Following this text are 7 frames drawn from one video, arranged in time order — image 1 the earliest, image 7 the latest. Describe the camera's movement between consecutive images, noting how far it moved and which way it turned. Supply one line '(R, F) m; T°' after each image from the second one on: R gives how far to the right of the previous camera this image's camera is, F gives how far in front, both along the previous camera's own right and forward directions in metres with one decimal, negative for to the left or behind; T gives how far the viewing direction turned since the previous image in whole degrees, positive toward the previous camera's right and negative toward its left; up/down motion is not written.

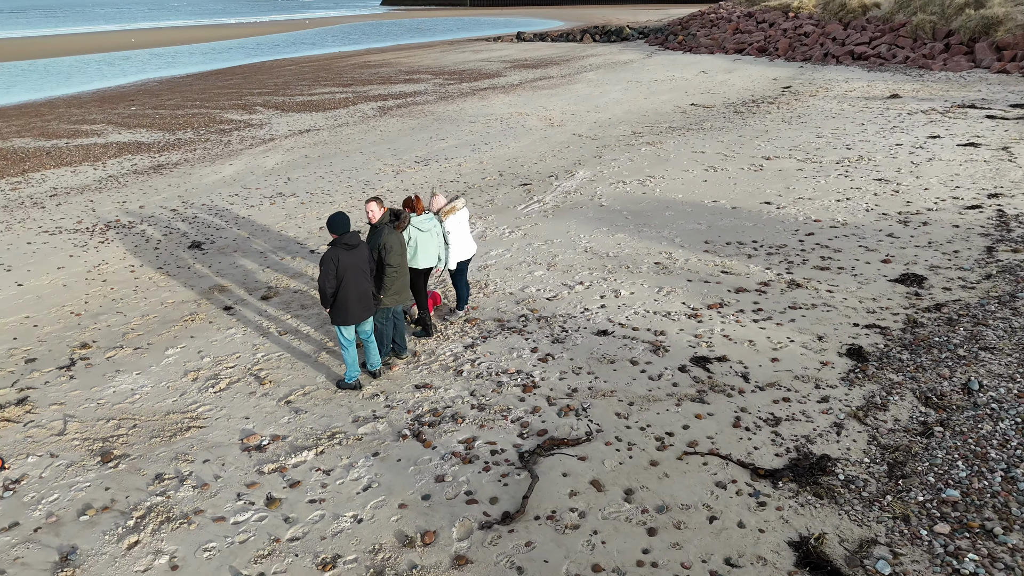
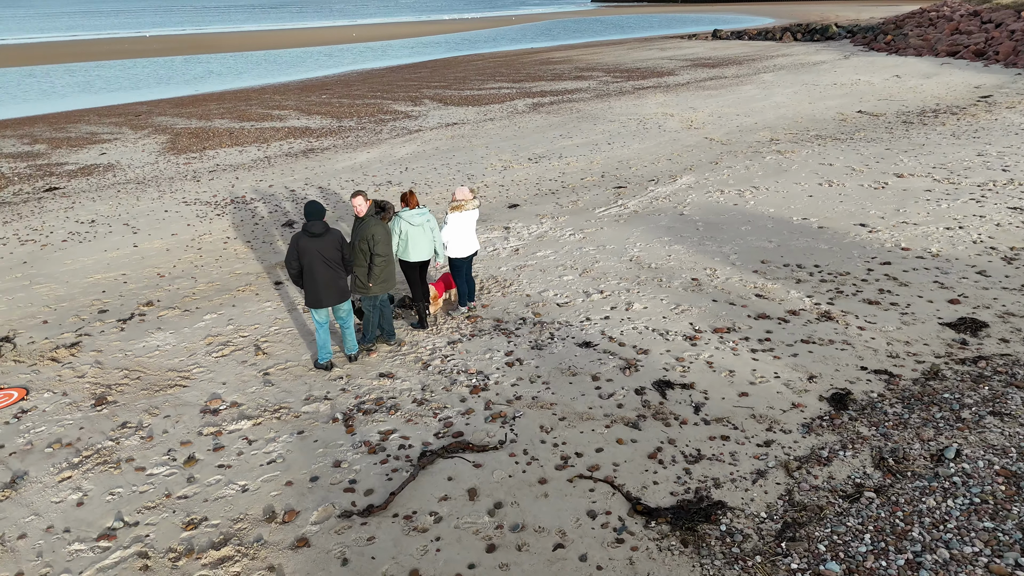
(+1.8, +0.2) m; -14°
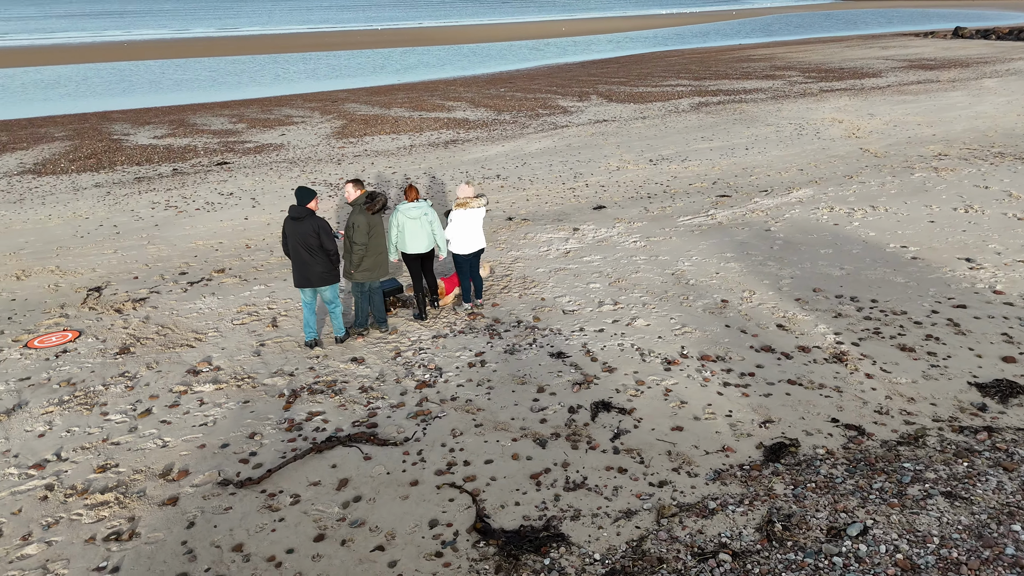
(+1.9, +0.3) m; -15°
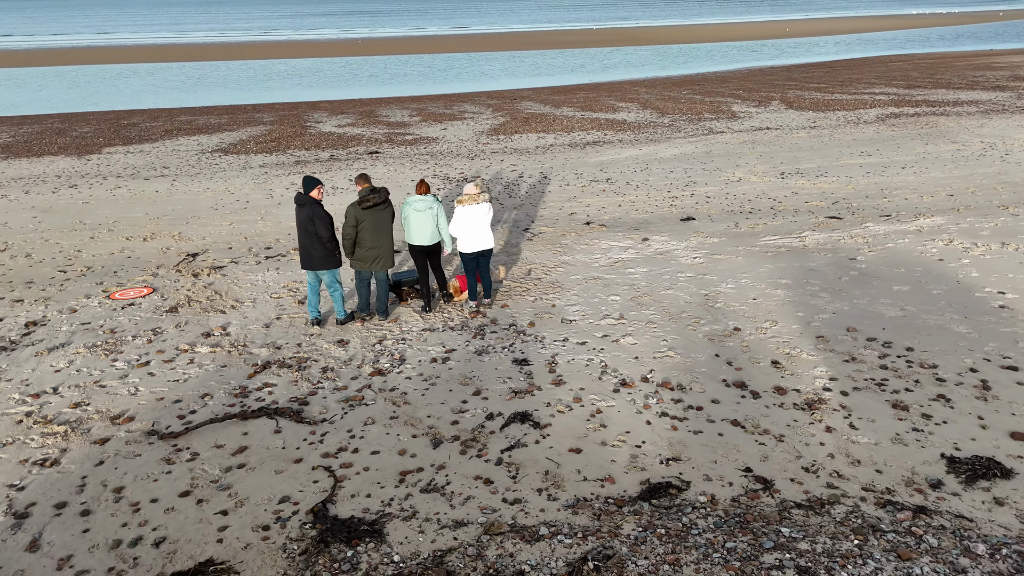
(+2.0, +0.3) m; -15°
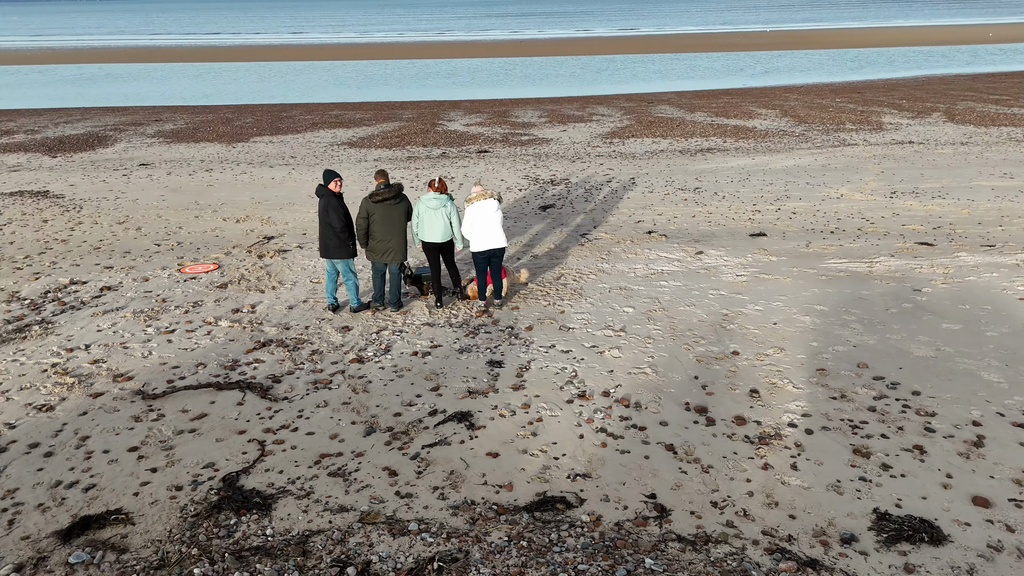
(+1.5, +0.1) m; -12°
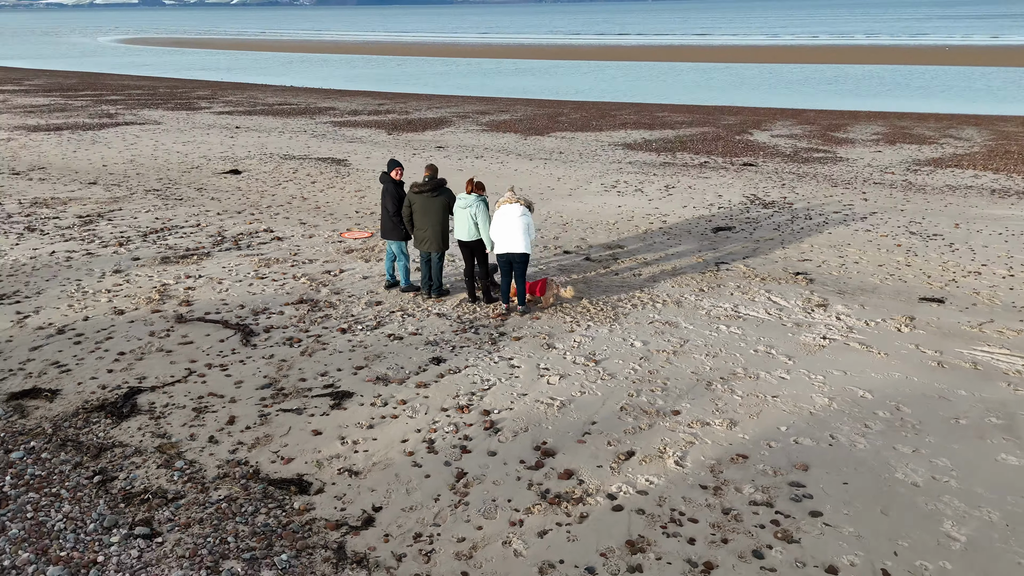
(+3.5, +0.9) m; -28°
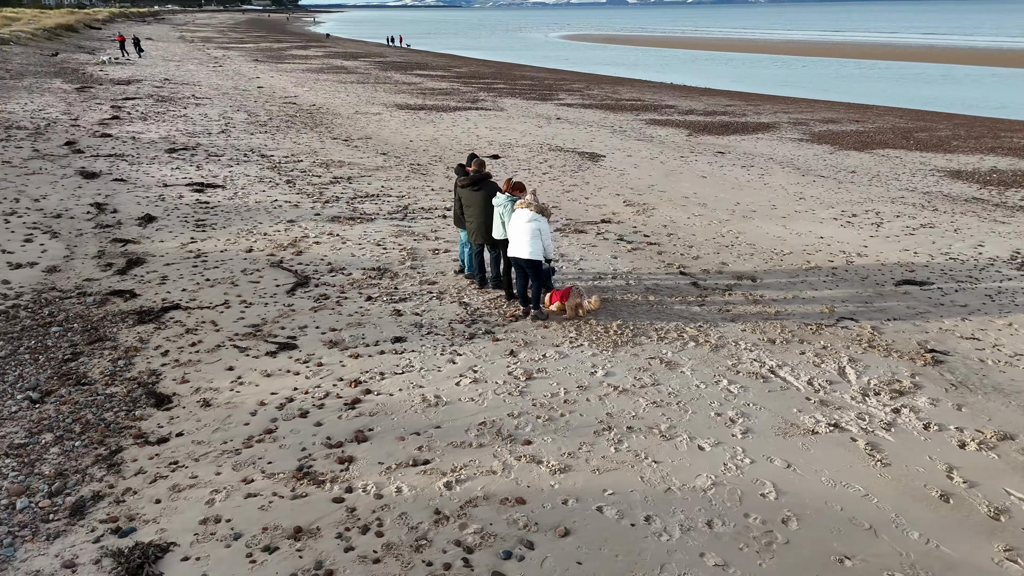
(+3.7, +1.0) m; -29°
